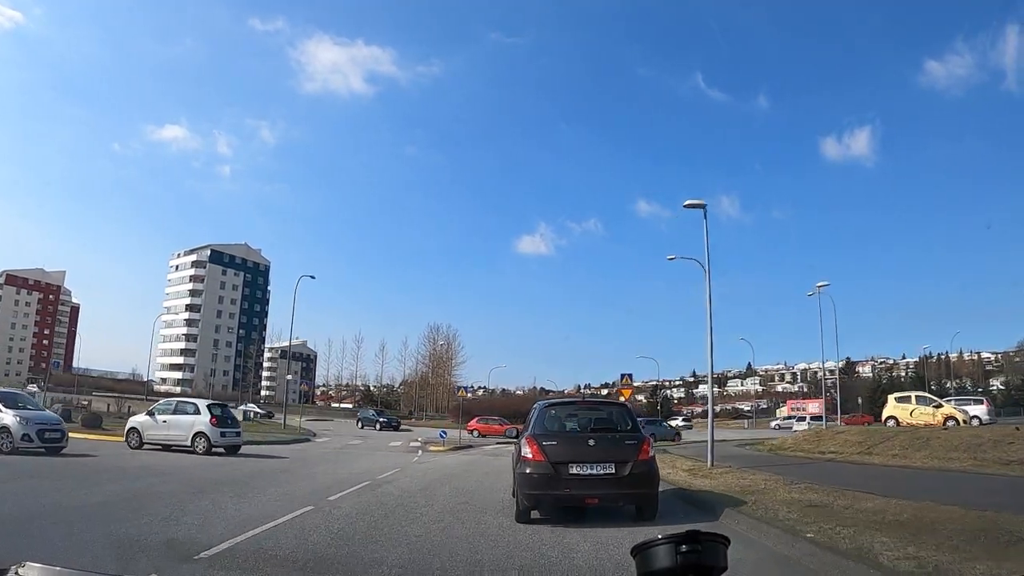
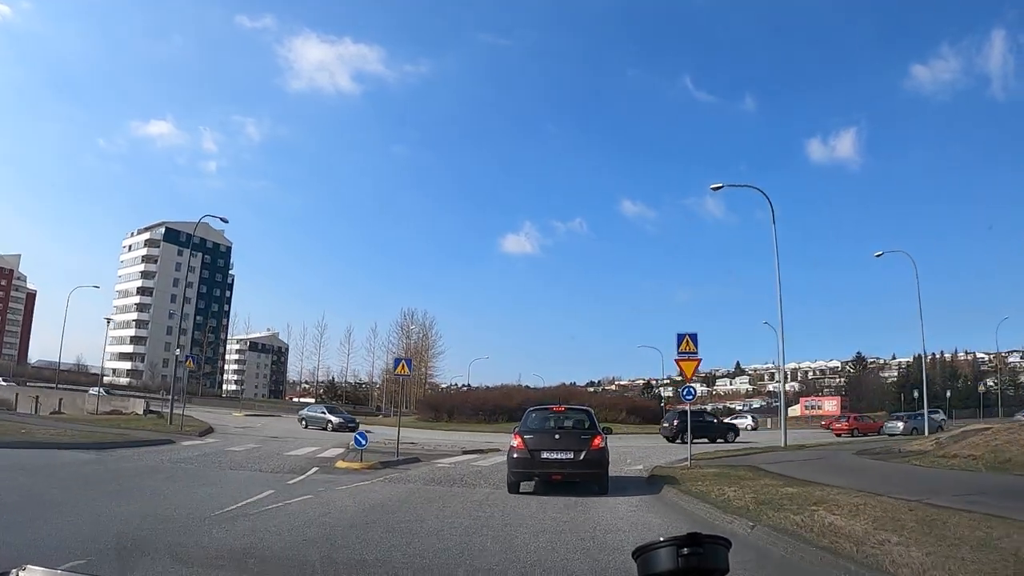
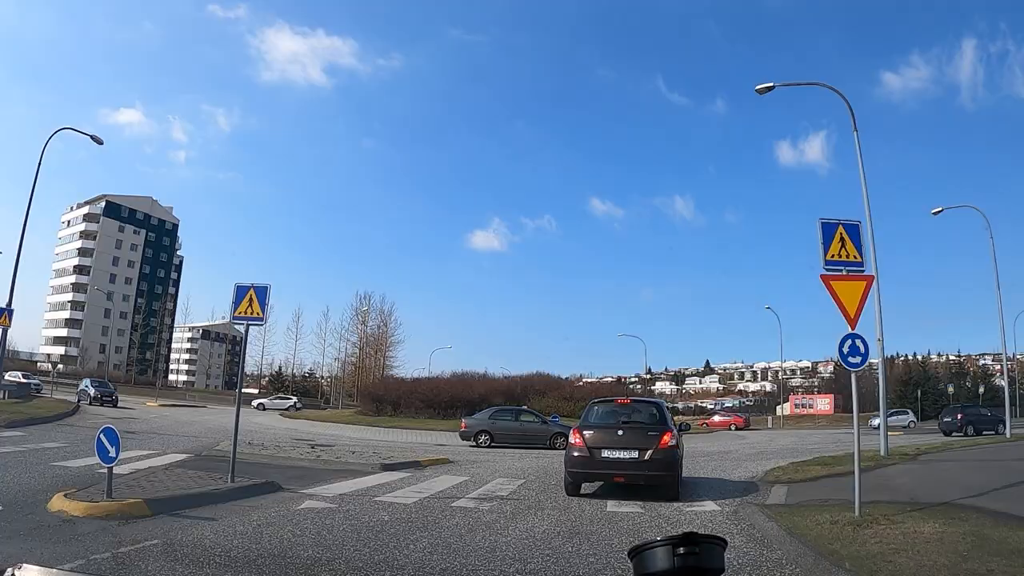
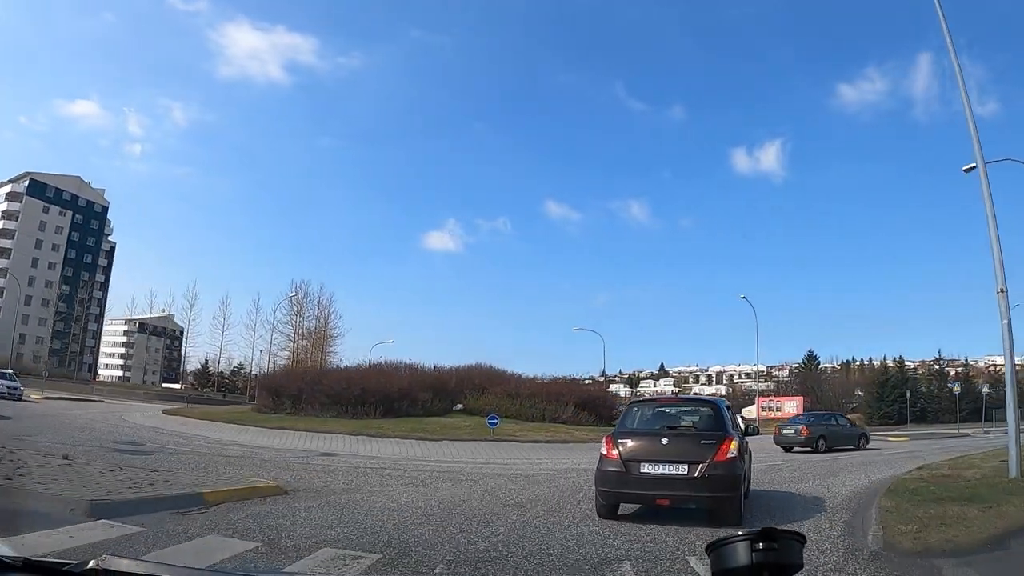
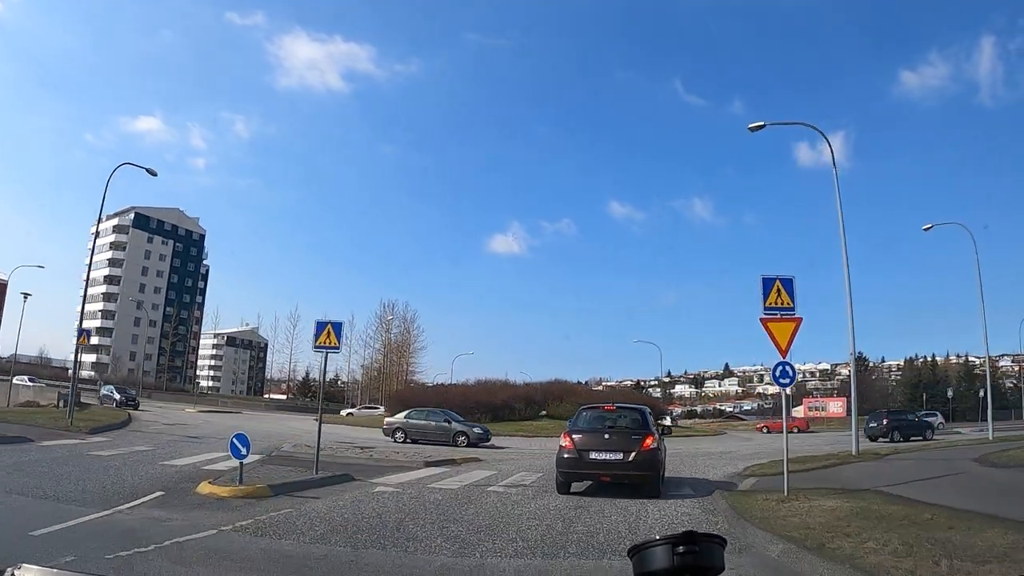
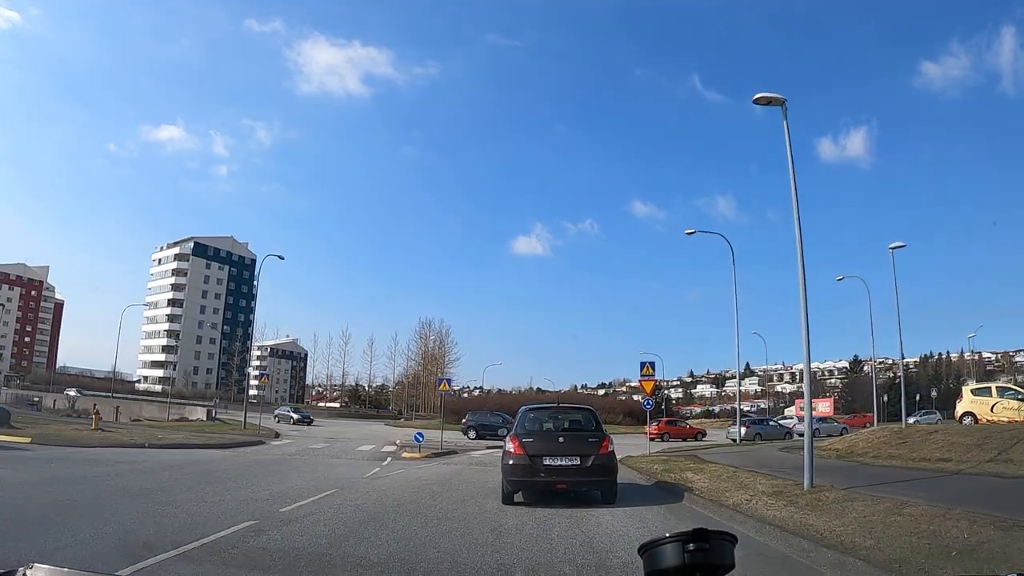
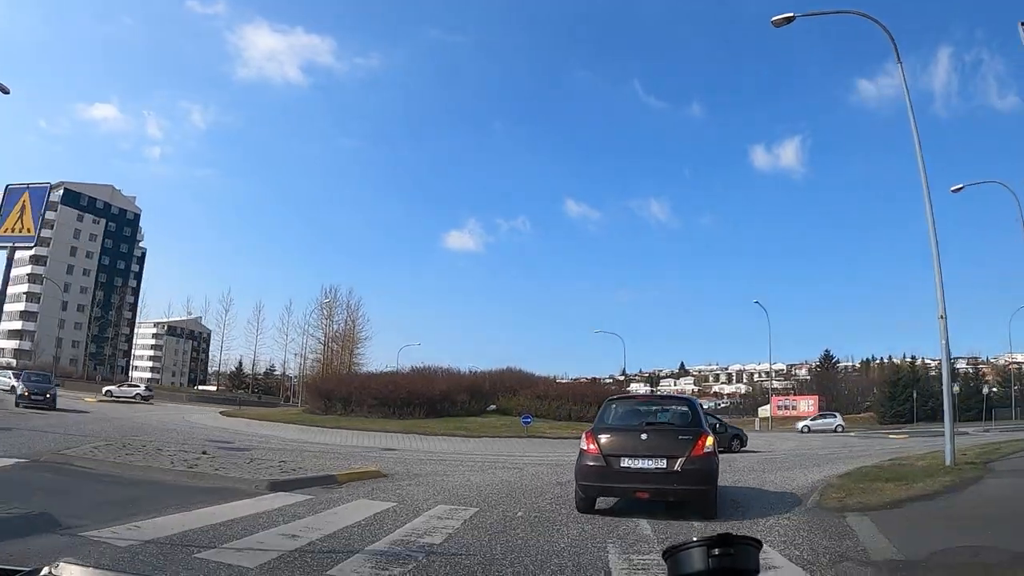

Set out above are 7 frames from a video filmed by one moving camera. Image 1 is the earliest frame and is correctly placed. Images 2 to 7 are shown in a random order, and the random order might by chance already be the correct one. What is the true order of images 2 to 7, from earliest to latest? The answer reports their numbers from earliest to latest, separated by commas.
6, 2, 5, 3, 7, 4
